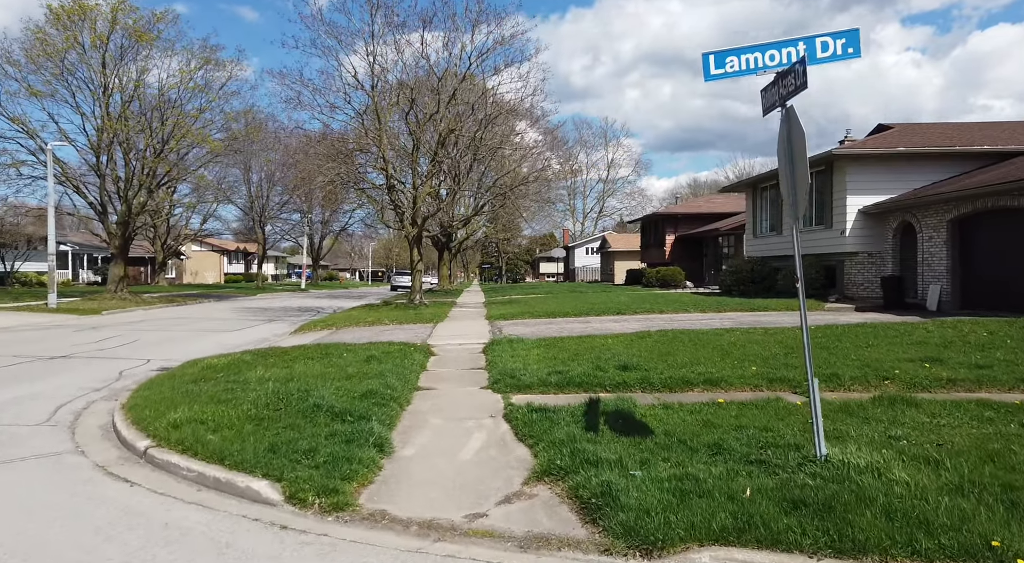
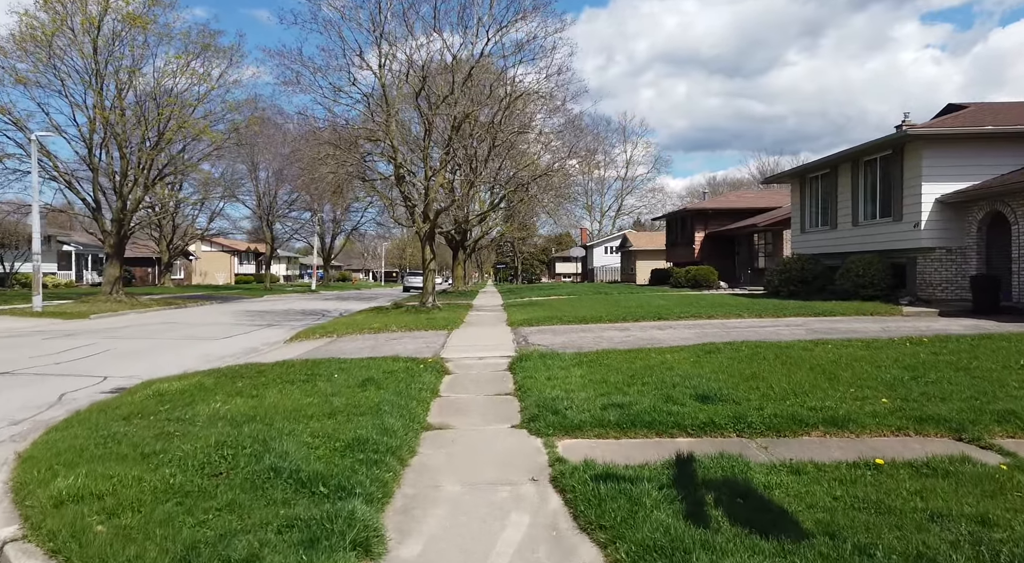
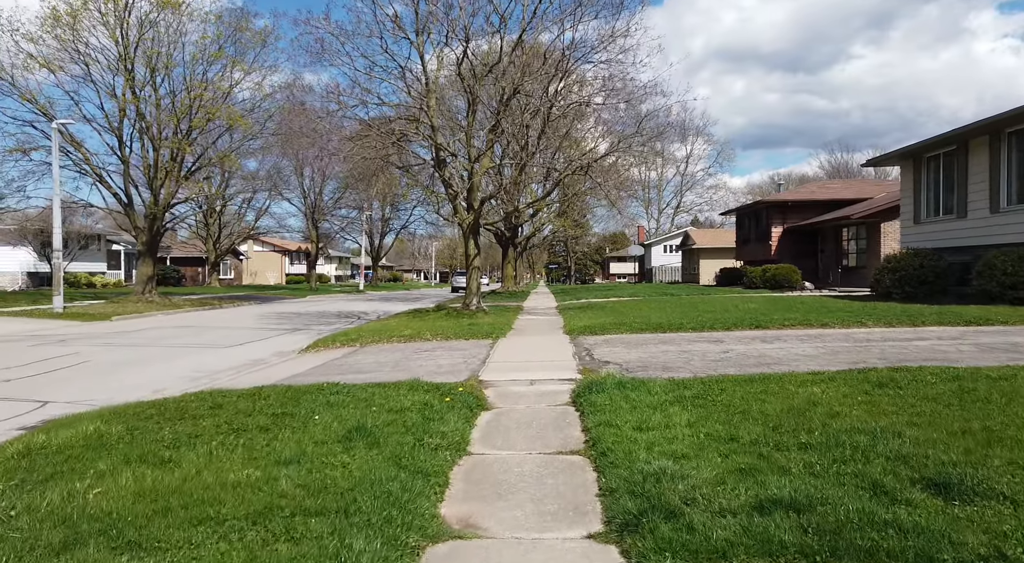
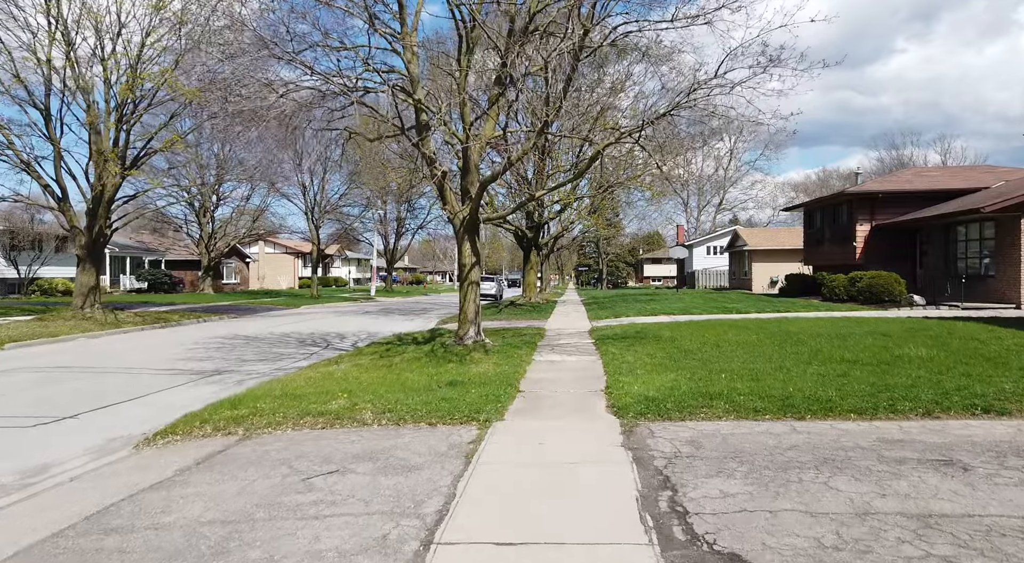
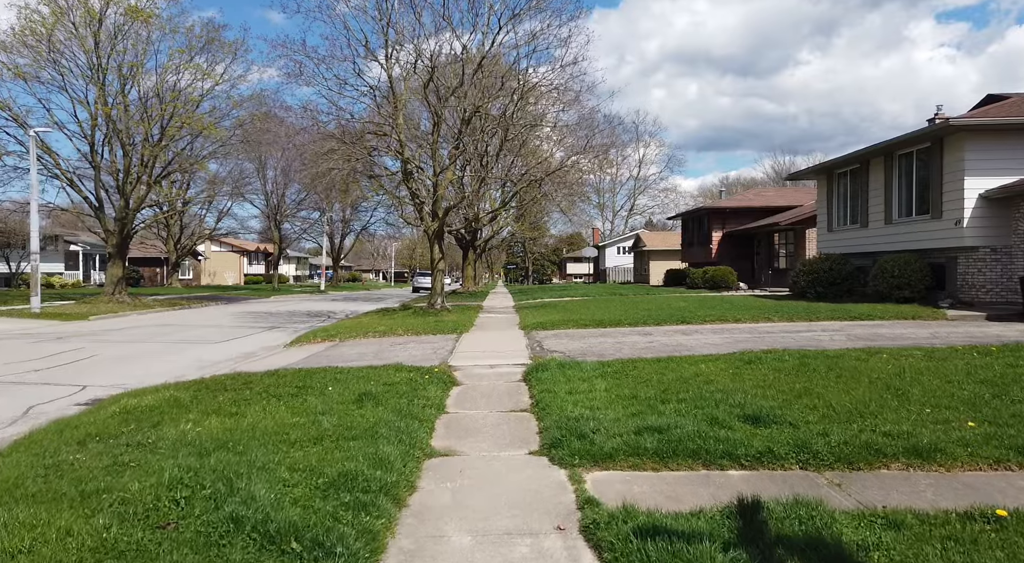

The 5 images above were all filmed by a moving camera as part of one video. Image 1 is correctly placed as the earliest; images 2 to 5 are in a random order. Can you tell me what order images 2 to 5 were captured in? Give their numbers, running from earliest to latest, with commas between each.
2, 5, 3, 4
